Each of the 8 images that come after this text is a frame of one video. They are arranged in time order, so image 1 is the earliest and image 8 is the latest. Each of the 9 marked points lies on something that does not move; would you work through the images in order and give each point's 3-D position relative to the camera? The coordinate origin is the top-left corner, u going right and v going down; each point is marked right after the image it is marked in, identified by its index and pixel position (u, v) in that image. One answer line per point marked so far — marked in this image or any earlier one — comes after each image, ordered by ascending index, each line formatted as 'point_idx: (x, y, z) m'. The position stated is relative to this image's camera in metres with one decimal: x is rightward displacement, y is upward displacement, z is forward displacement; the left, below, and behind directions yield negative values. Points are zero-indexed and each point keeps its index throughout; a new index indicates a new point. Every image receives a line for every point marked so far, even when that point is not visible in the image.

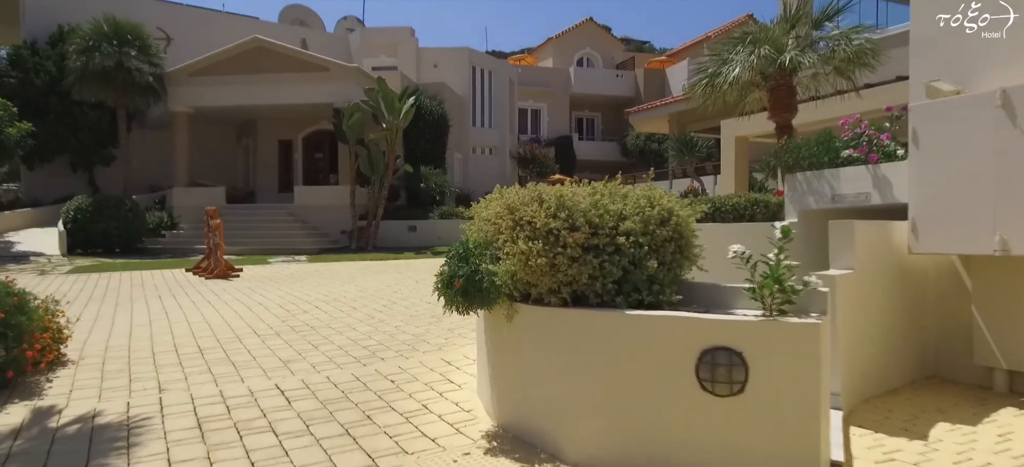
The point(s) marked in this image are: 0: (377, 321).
0: (-1.6, -1.1, +8.3) m
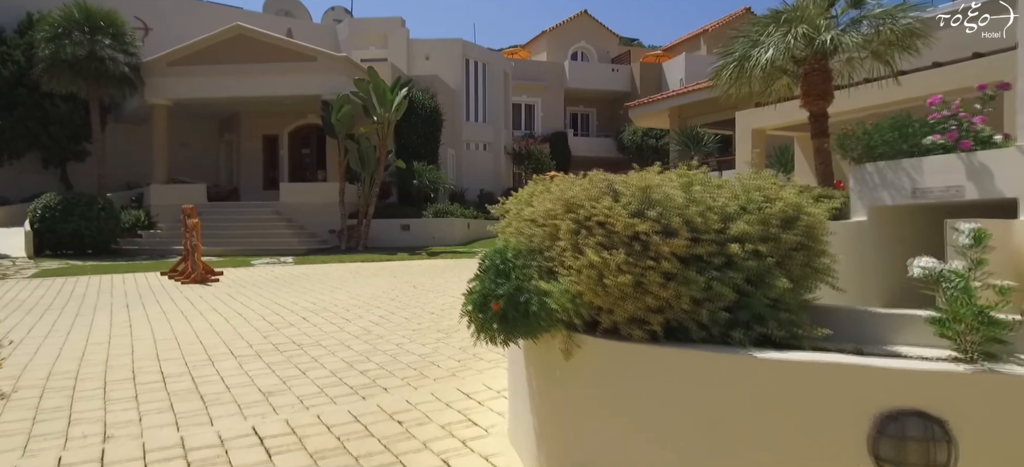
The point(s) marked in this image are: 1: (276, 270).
0: (-1.4, -1.1, +7.1) m
1: (-5.4, -0.8, +15.6) m
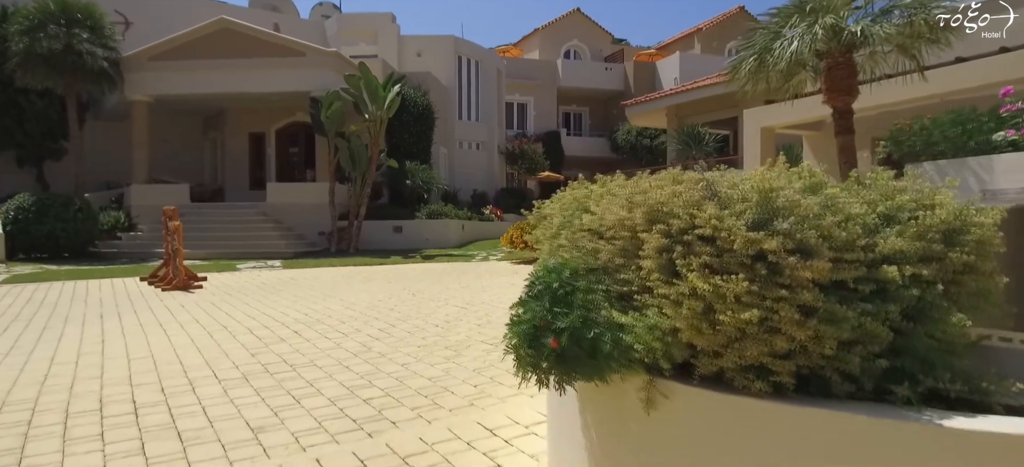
0: (-1.2, -1.1, +6.4) m
1: (-5.4, -0.9, +14.8) m
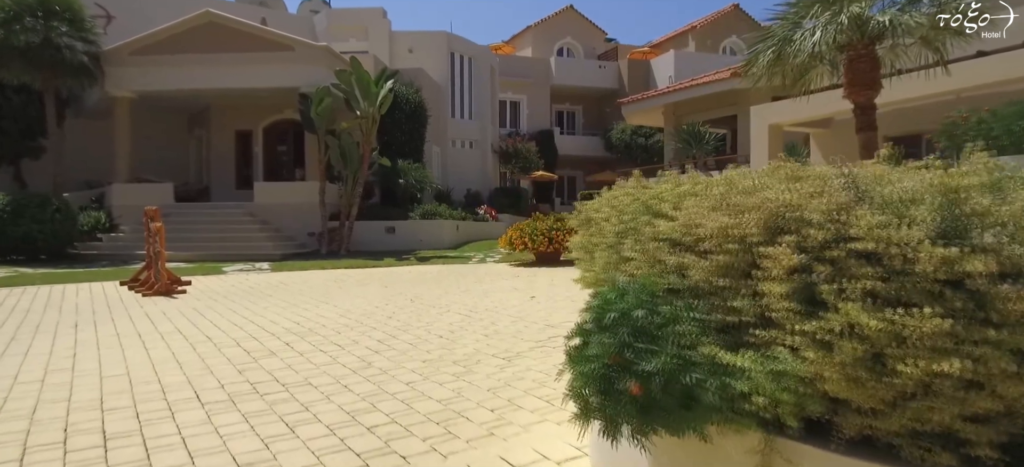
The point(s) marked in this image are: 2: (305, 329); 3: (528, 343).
0: (-1.1, -1.2, +5.8) m
1: (-5.4, -0.9, +14.1) m
2: (-2.4, -1.1, +7.9) m
3: (+0.2, -1.1, +6.8) m
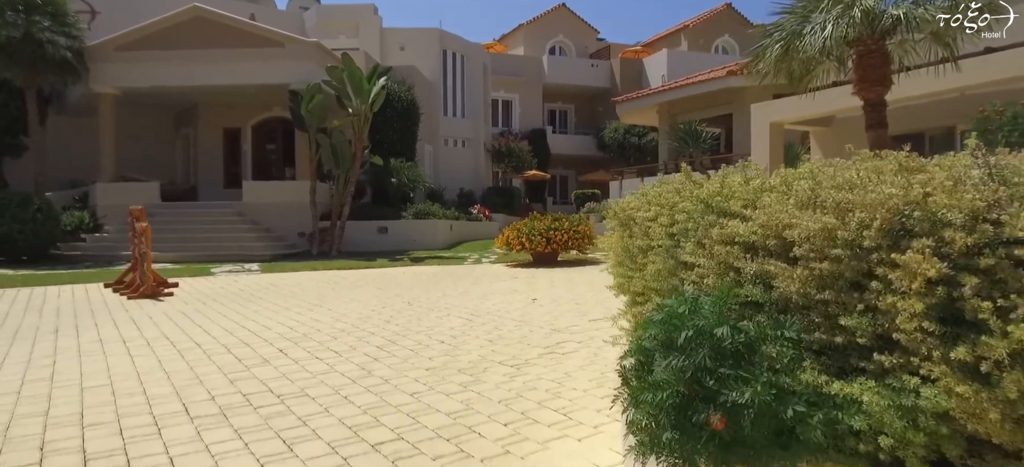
0: (-1.0, -1.2, +5.4) m
1: (-5.5, -0.9, +13.7) m
2: (-2.4, -1.1, +7.6) m
3: (+0.2, -1.1, +6.4) m
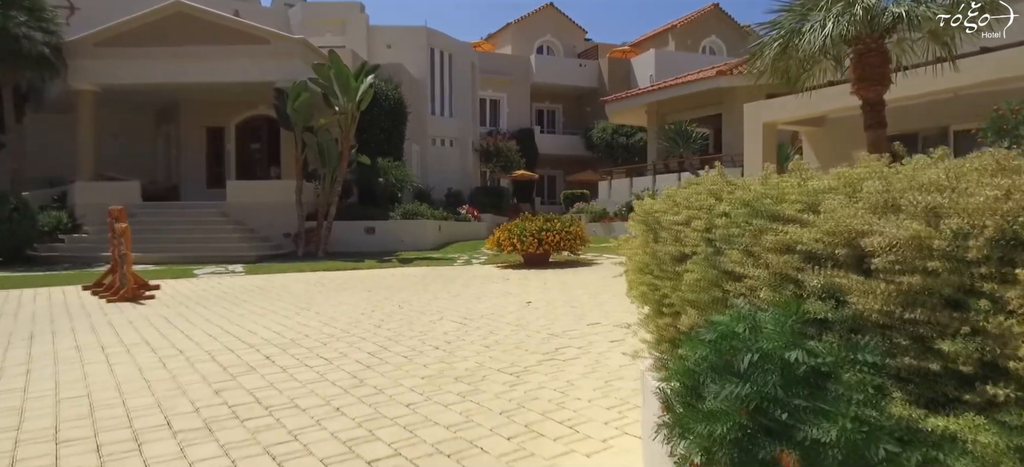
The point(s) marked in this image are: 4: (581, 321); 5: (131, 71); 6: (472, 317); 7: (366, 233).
0: (-1.0, -1.2, +5.2) m
1: (-5.6, -0.9, +13.3) m
2: (-2.4, -1.1, +7.3) m
3: (+0.2, -1.1, +6.2) m
4: (+0.8, -1.0, +7.8) m
5: (-10.8, +4.6, +19.4) m
6: (-0.5, -1.0, +8.4) m
7: (-4.2, 0.0, +19.4) m
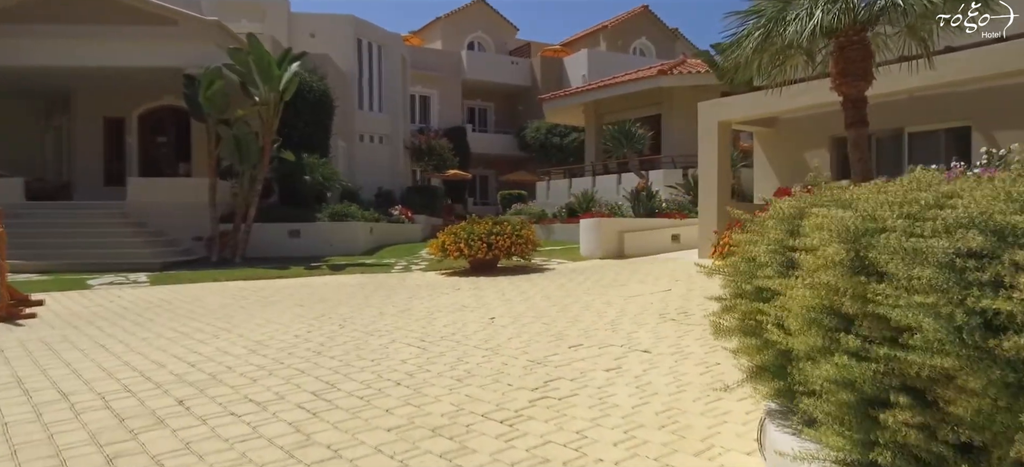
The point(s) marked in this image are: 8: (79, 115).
0: (-1.0, -1.3, +3.9) m
1: (-6.5, -1.0, +11.5) m
2: (-2.6, -1.2, +5.9) m
3: (+0.1, -1.2, +5.1) m
4: (+0.5, -1.1, +6.7) m
5: (-12.4, +4.5, +17.0) m
6: (-0.9, -1.1, +7.2) m
7: (-5.8, -0.1, +17.7) m
8: (-12.5, +3.4, +19.7) m
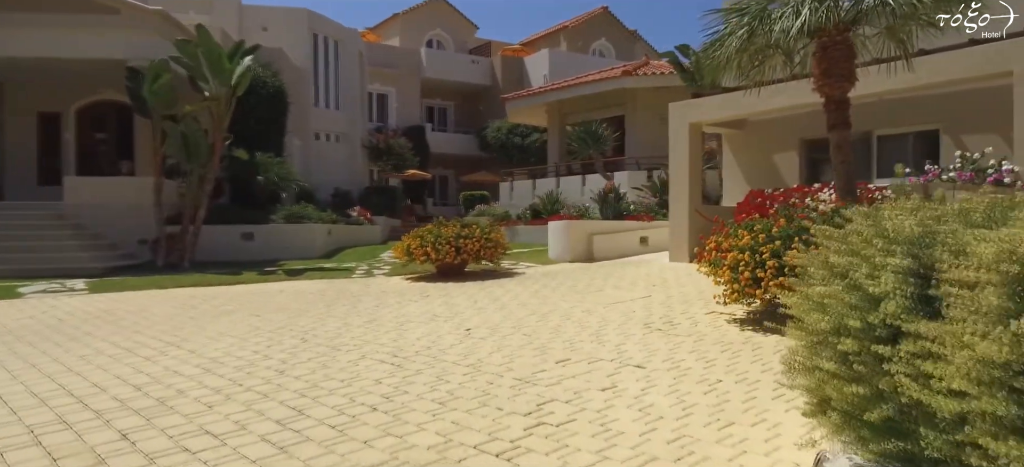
0: (-1.0, -1.3, +3.4) m
1: (-7.0, -1.1, +10.6) m
2: (-2.7, -1.3, +5.2) m
3: (0.0, -1.2, +4.6) m
4: (+0.3, -1.1, +6.3) m
5: (-13.2, +4.4, +15.6) m
6: (-1.1, -1.2, +6.6) m
7: (-6.6, -0.1, +16.8) m
8: (-13.4, +3.4, +18.3) m
